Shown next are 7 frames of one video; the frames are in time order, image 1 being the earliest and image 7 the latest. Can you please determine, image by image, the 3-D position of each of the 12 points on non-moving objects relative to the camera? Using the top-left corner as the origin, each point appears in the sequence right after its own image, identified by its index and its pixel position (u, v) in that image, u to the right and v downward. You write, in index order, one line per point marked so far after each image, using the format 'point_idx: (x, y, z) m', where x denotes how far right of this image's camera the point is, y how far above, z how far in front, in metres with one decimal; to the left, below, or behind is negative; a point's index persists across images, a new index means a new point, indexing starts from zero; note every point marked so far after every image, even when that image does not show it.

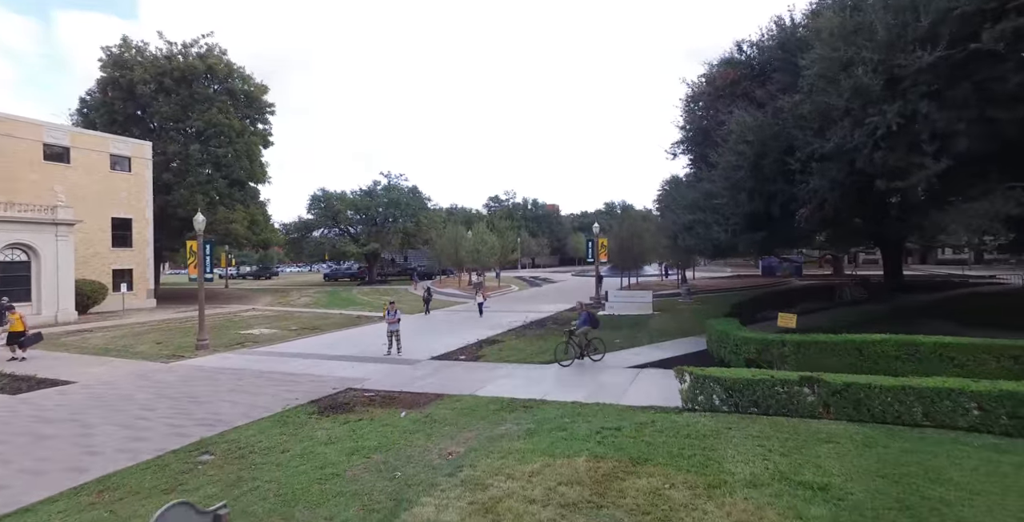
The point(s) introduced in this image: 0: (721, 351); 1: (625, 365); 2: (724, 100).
0: (+3.7, -1.6, +10.0) m
1: (+2.1, -1.9, +10.4) m
2: (+5.5, +4.1, +14.5) m
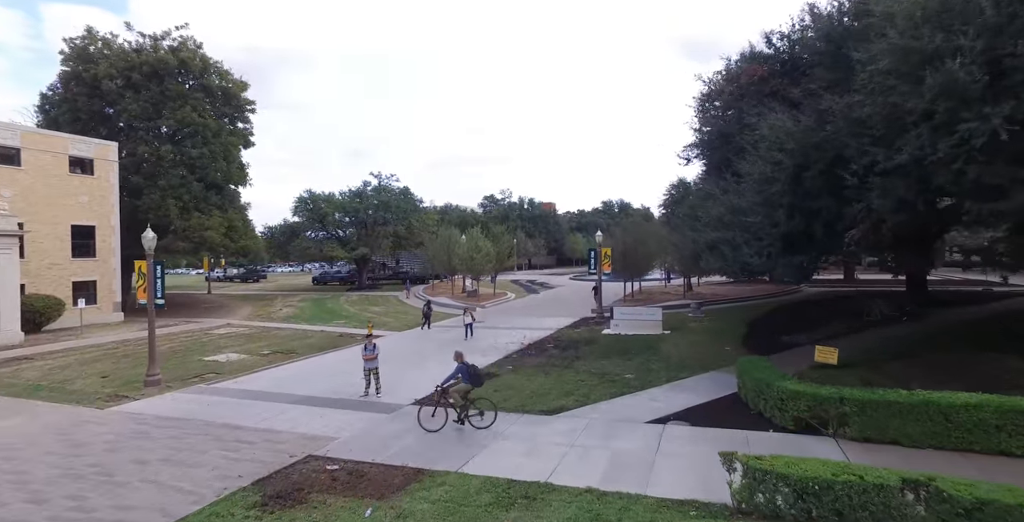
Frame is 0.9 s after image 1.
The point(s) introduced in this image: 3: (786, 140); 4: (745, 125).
0: (+3.7, -2.1, +8.4) m
1: (+2.0, -2.4, +8.7) m
2: (+5.4, +3.6, +12.8) m
3: (+4.5, +2.0, +9.4) m
4: (+5.1, +2.9, +12.2) m
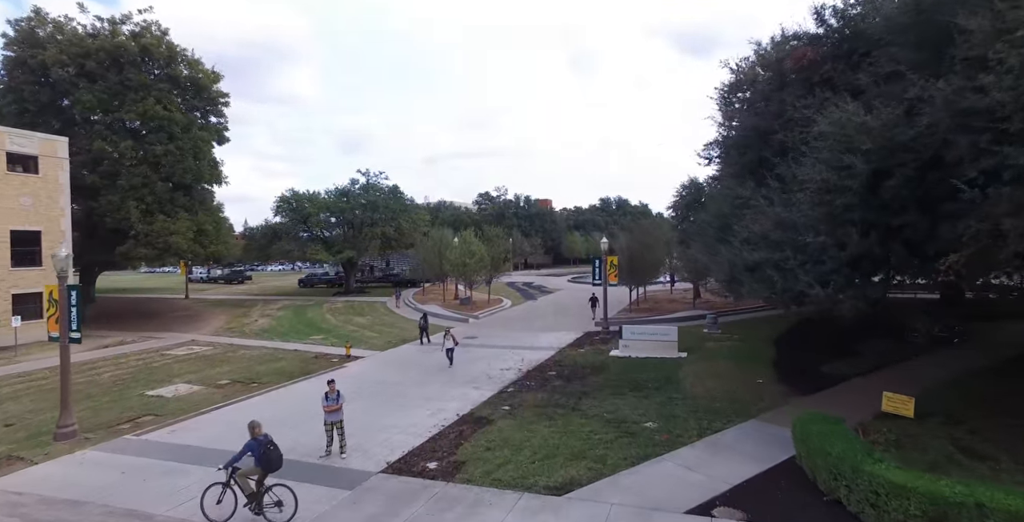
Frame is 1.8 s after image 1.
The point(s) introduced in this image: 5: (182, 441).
0: (+3.6, -2.5, +6.3) m
1: (+2.0, -2.9, +6.6) m
2: (+5.3, +3.2, +10.7) m
3: (+4.5, +1.6, +7.3) m
4: (+5.0, +2.5, +10.1) m
5: (-5.5, -3.0, +9.3) m
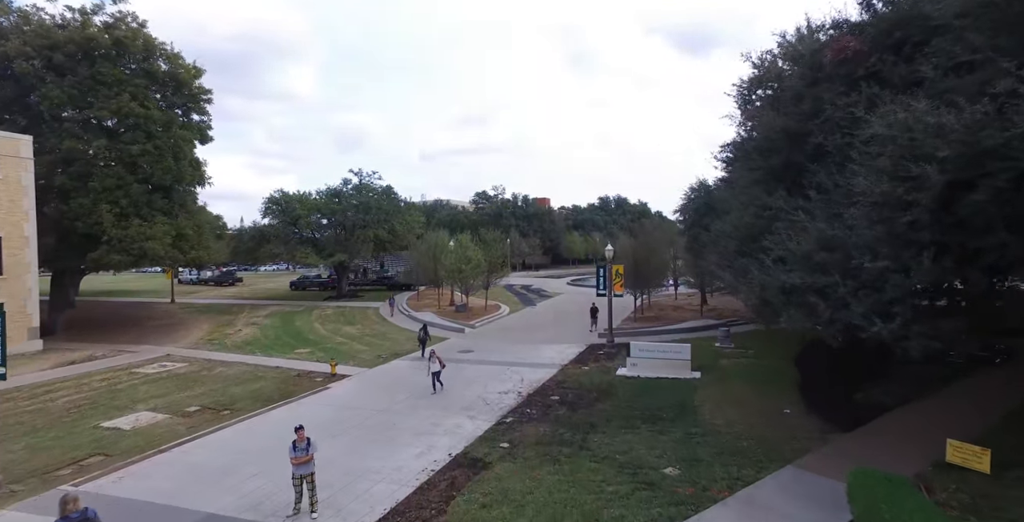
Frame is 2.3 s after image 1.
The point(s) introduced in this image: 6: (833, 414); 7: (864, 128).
0: (+3.6, -2.9, +5.0) m
1: (+2.0, -3.2, +5.3) m
2: (+5.3, +2.9, +9.4) m
3: (+4.5, +1.3, +6.0) m
4: (+5.0, +2.2, +8.8) m
5: (-5.5, -3.3, +8.0) m
6: (+6.0, -2.9, +10.6) m
7: (+4.8, +1.9, +7.7) m
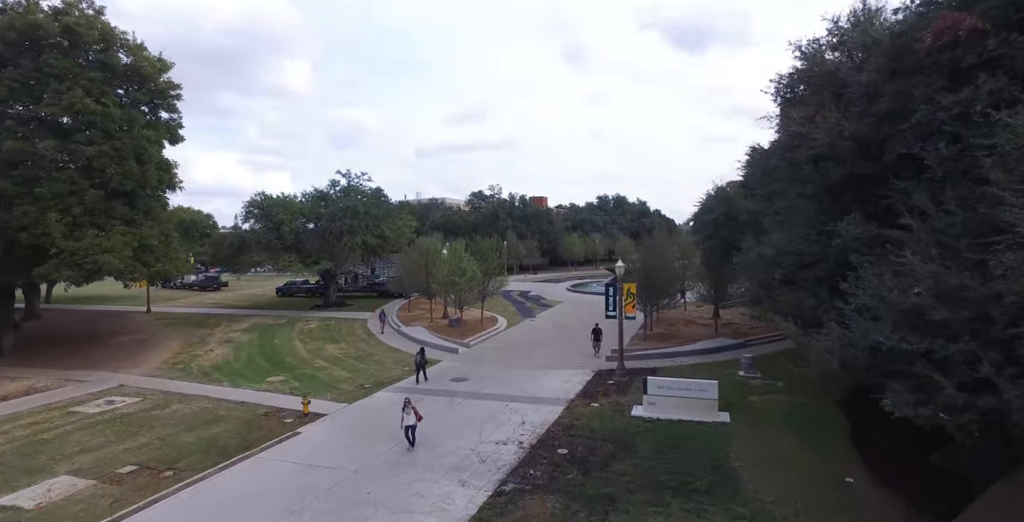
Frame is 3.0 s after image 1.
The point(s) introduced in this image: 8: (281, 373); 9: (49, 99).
0: (+3.7, -3.5, +2.9) m
1: (+2.0, -3.8, +3.2) m
2: (+5.4, +2.4, +7.3) m
3: (+4.5, +0.7, +3.9) m
4: (+5.0, +1.6, +6.7) m
5: (-5.5, -3.9, +5.9) m
6: (+6.0, -3.4, +8.5) m
7: (+4.9, +1.3, +5.7) m
8: (-7.4, -3.6, +18.1) m
9: (-14.9, +5.2, +18.2) m
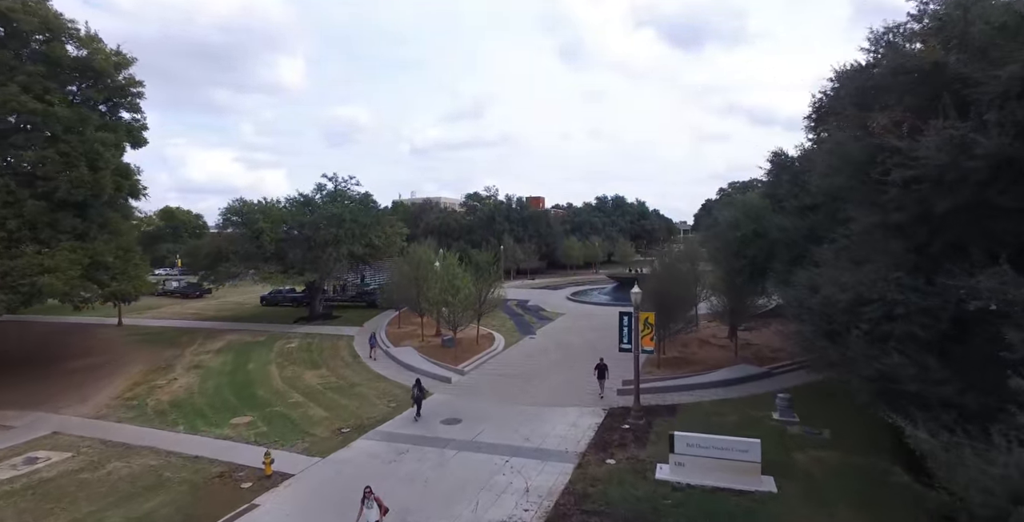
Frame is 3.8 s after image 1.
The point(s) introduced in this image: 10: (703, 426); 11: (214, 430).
0: (+3.8, -4.2, +0.7) m
1: (+2.1, -4.5, +1.0) m
2: (+5.4, +1.7, +5.1) m
3: (+4.6, 0.0, +1.7) m
4: (+5.1, +0.9, +4.5) m
5: (-5.4, -4.5, +3.6) m
6: (+6.1, -4.1, +6.3) m
7: (+4.9, +0.6, +3.5) m
8: (-7.4, -4.2, +15.9) m
9: (-14.9, +4.6, +15.8) m
10: (+4.8, -4.2, +14.2) m
11: (-7.6, -4.3, +14.4) m
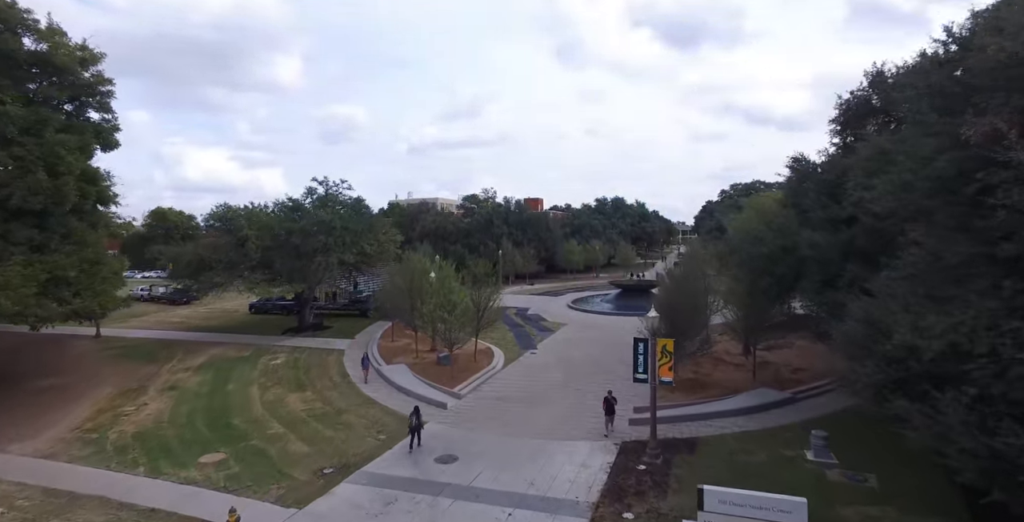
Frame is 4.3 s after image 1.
0: (+3.9, -4.6, -0.8) m
1: (+2.3, -5.0, -0.6) m
2: (+5.5, +1.2, +3.5) m
3: (+4.8, -0.5, +0.2) m
4: (+5.2, +0.4, +3.0) m
5: (-5.3, -5.0, +2.0) m
6: (+6.2, -4.6, +4.8) m
7: (+5.1, +0.1, +1.9) m
8: (-7.4, -4.7, +14.3) m
9: (-14.8, +4.1, +14.2) m
10: (+4.9, -4.6, +12.6) m
11: (-7.6, -4.8, +12.8) m
